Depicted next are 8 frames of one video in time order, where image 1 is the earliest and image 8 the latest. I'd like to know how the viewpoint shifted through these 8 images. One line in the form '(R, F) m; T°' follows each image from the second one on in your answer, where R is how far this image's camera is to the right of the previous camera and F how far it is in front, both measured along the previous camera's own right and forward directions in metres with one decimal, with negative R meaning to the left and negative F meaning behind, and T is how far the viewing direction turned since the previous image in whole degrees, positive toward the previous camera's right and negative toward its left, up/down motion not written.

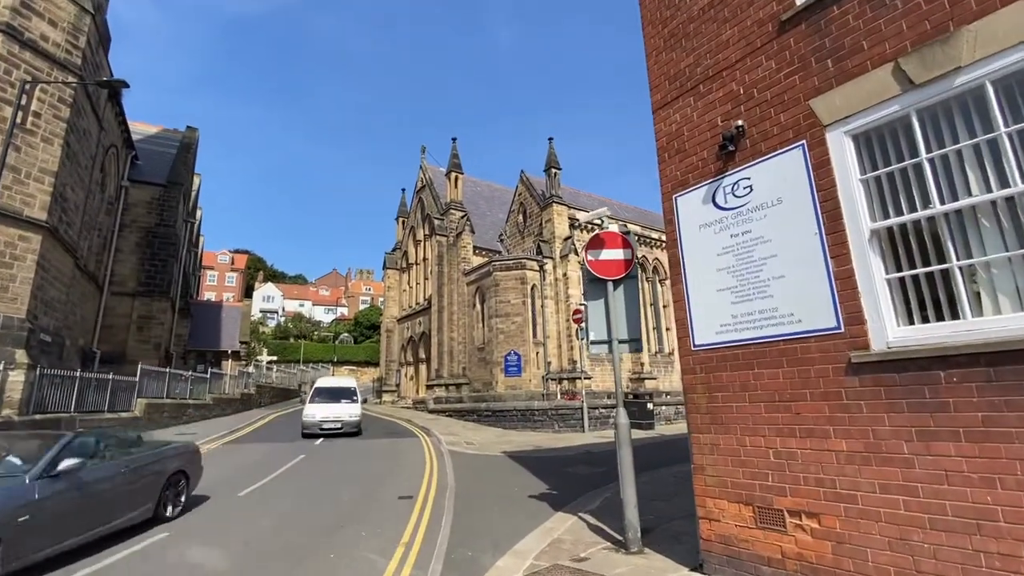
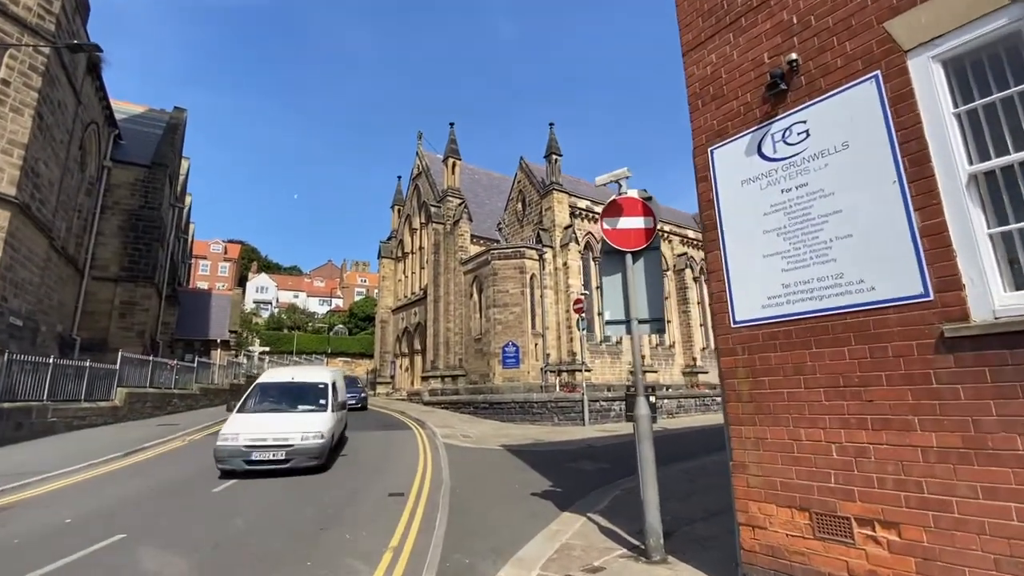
(-0.1, +0.7) m; 0°
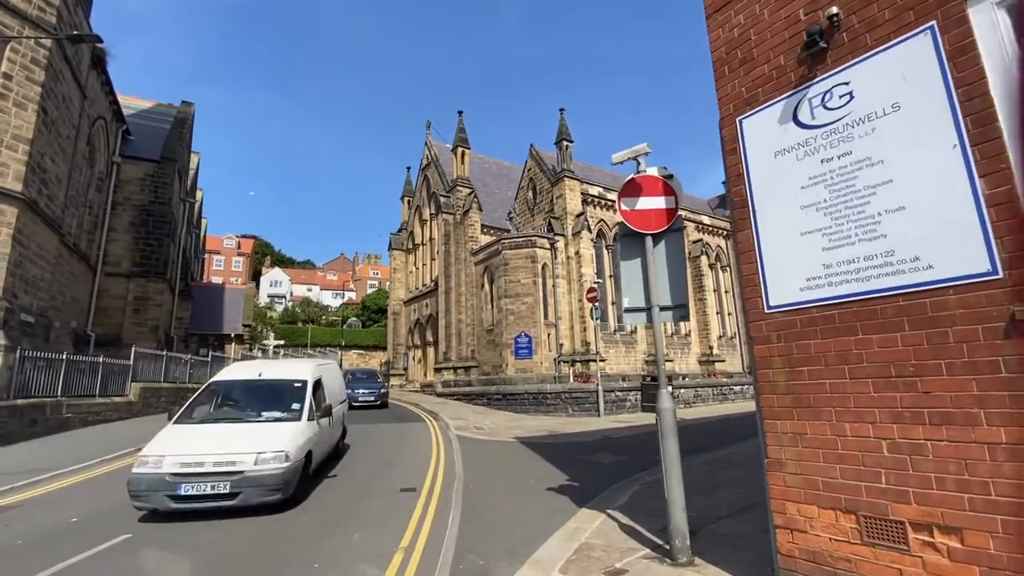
(0.0, +0.3) m; -1°
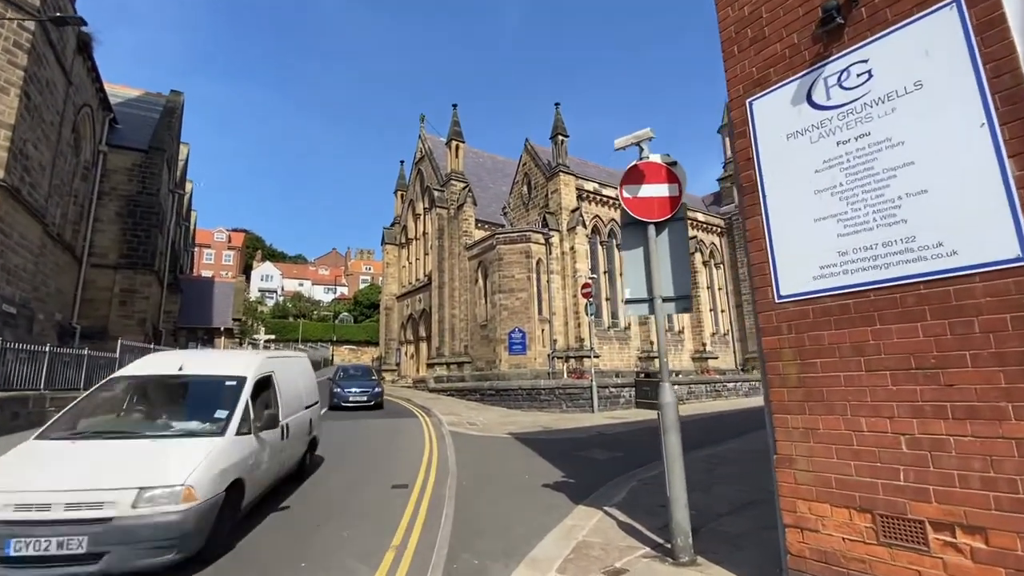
(0.0, +0.2) m; +1°
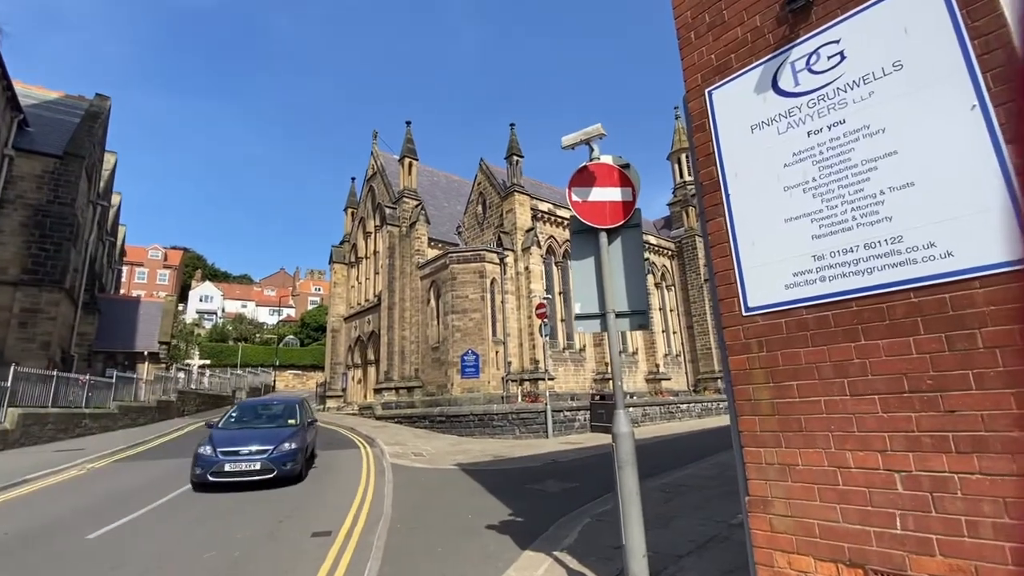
(+0.2, +0.6) m; +5°
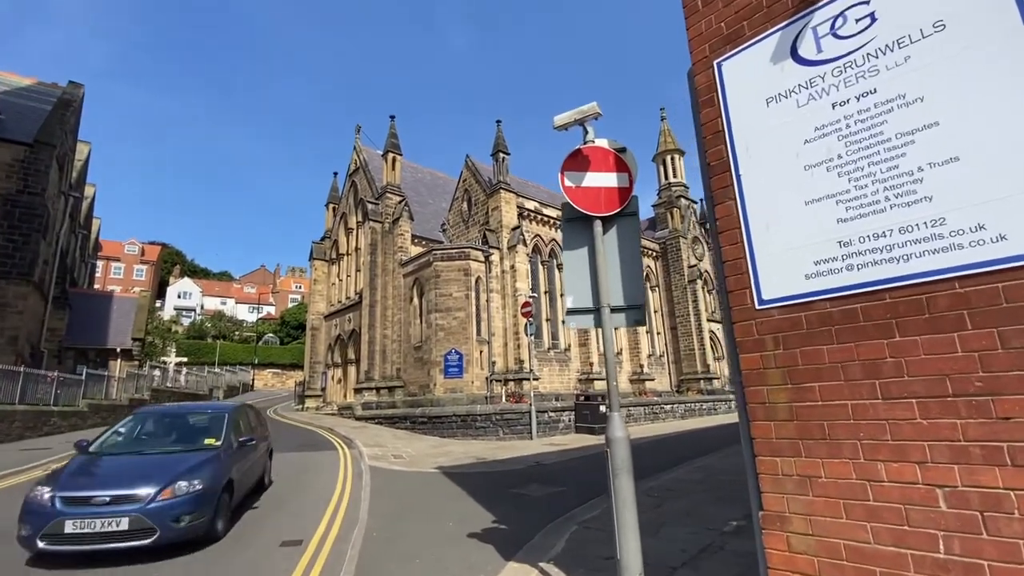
(0.0, +0.3) m; +2°
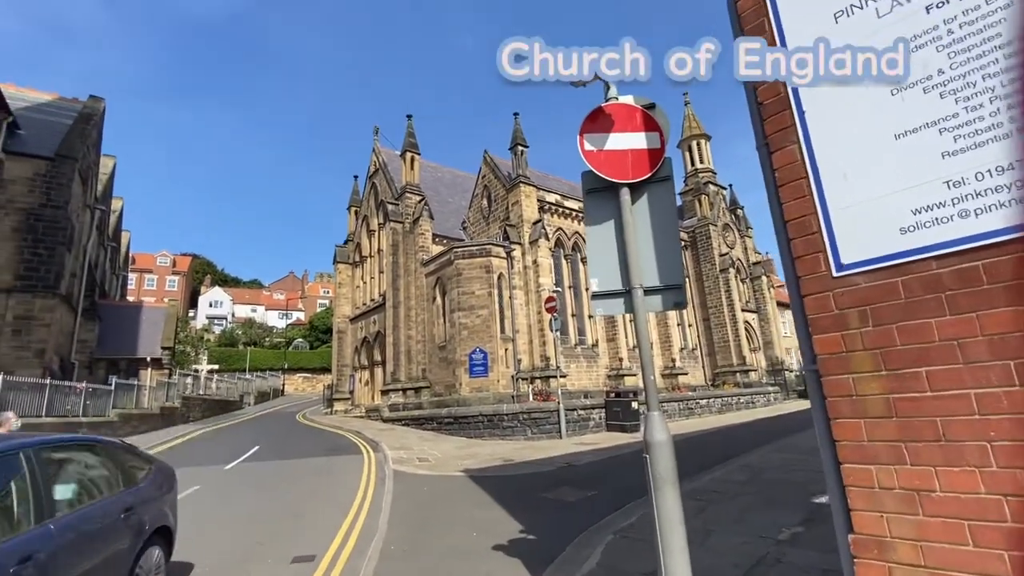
(+0.1, +0.5) m; -3°
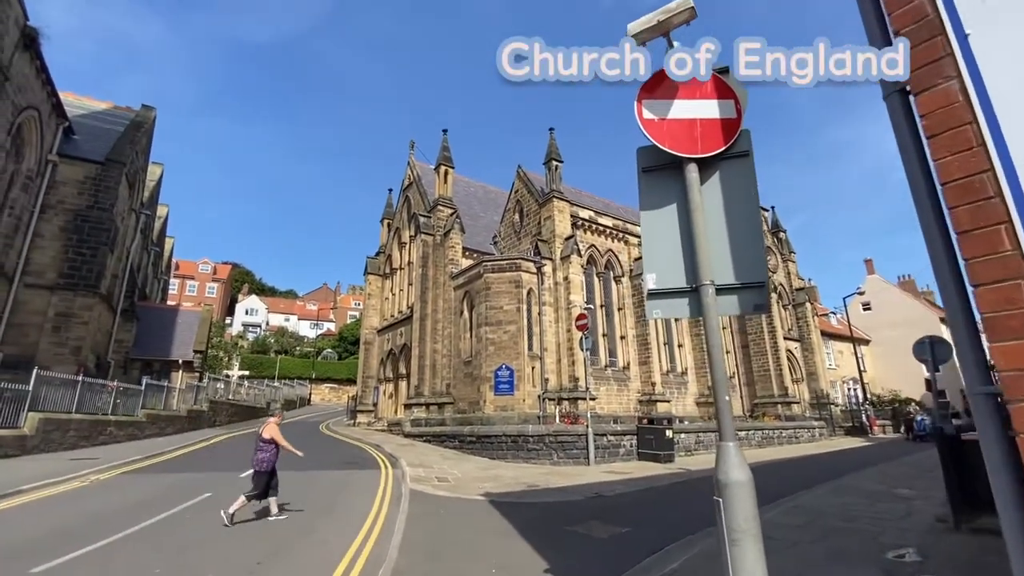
(0.0, +0.6) m; -3°
